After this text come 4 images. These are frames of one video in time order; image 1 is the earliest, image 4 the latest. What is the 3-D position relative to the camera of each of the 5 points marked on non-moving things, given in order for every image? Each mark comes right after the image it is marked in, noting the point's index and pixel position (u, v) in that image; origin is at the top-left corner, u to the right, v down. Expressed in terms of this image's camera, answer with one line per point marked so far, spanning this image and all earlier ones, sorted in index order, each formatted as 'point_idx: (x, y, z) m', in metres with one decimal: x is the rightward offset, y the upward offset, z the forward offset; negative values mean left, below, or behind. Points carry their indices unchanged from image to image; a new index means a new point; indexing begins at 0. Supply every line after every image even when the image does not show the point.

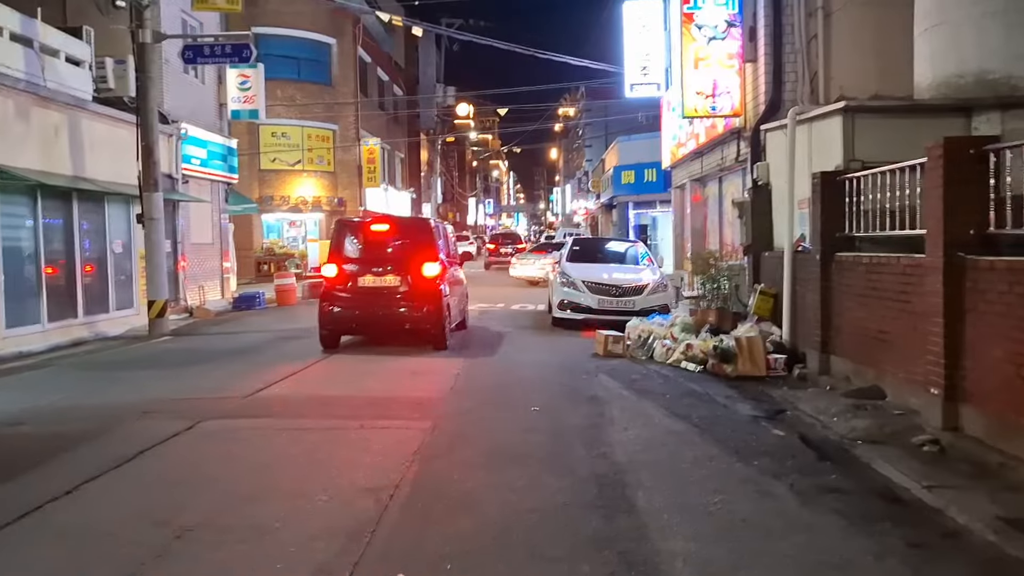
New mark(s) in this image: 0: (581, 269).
0: (+1.3, +0.4, +16.1) m
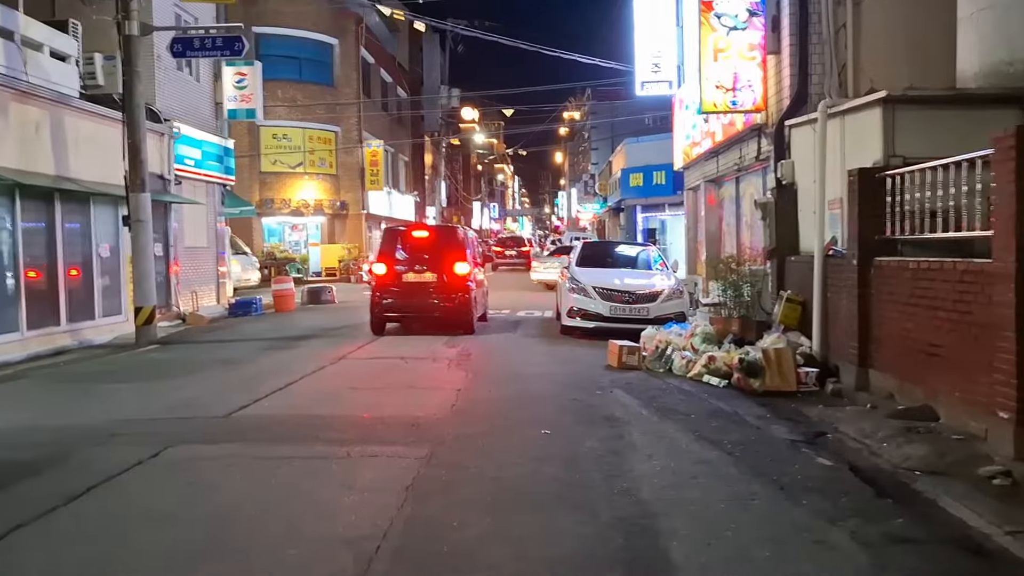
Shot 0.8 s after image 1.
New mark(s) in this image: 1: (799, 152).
0: (+1.5, +0.3, +15.2) m
1: (+4.3, +2.0, +12.2) m
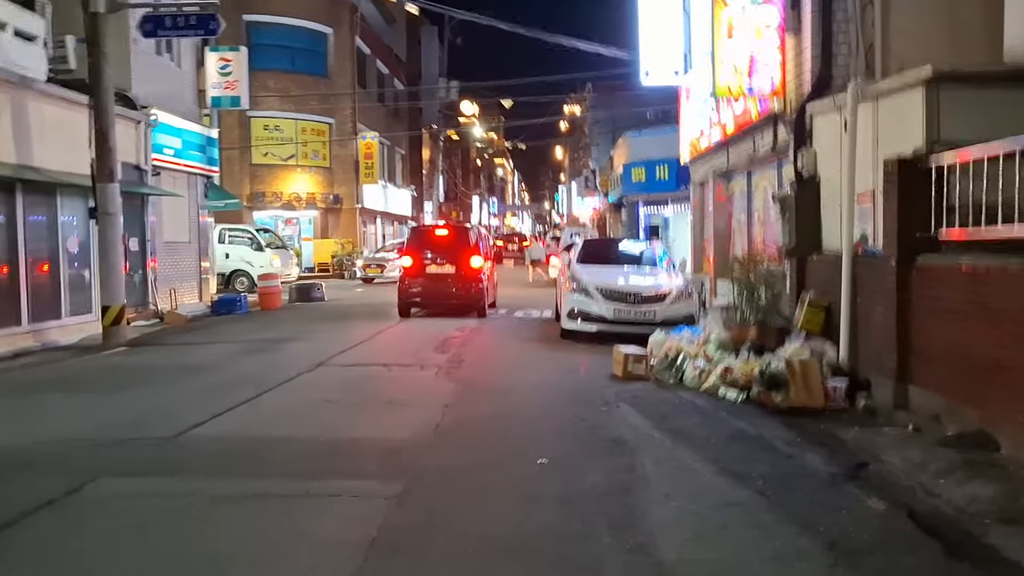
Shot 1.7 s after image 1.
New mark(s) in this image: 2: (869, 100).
0: (+1.4, +0.3, +14.1) m
1: (+4.2, +2.0, +11.2) m
2: (+4.1, +2.2, +9.4) m
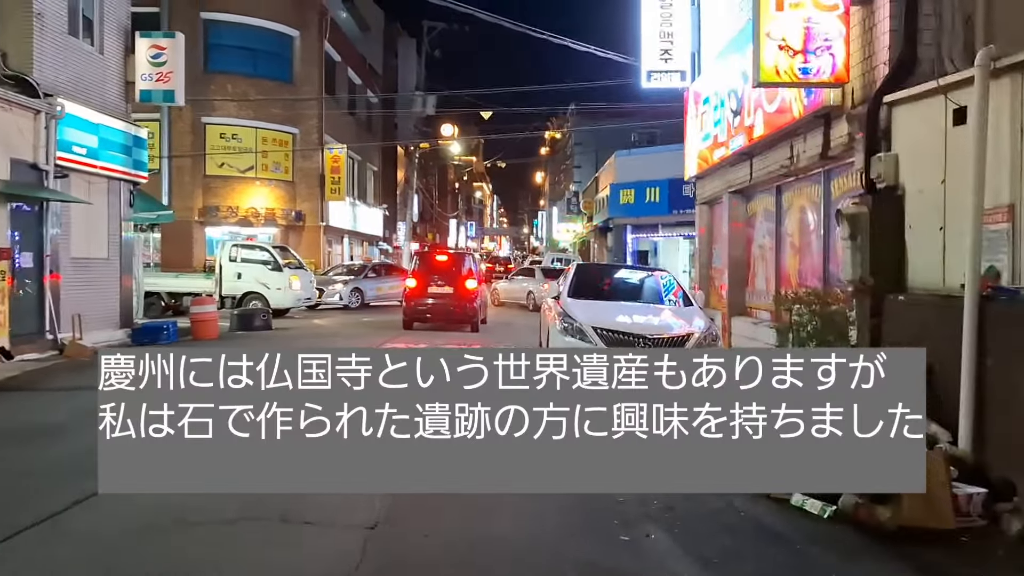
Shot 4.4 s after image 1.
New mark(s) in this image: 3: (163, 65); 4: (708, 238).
0: (+1.1, -0.3, +11.1) m
1: (+4.0, +1.5, +8.3) m
2: (+3.9, +1.7, +6.5) m
3: (-8.1, +5.2, +19.0) m
4: (+4.3, +1.1, +17.9) m
